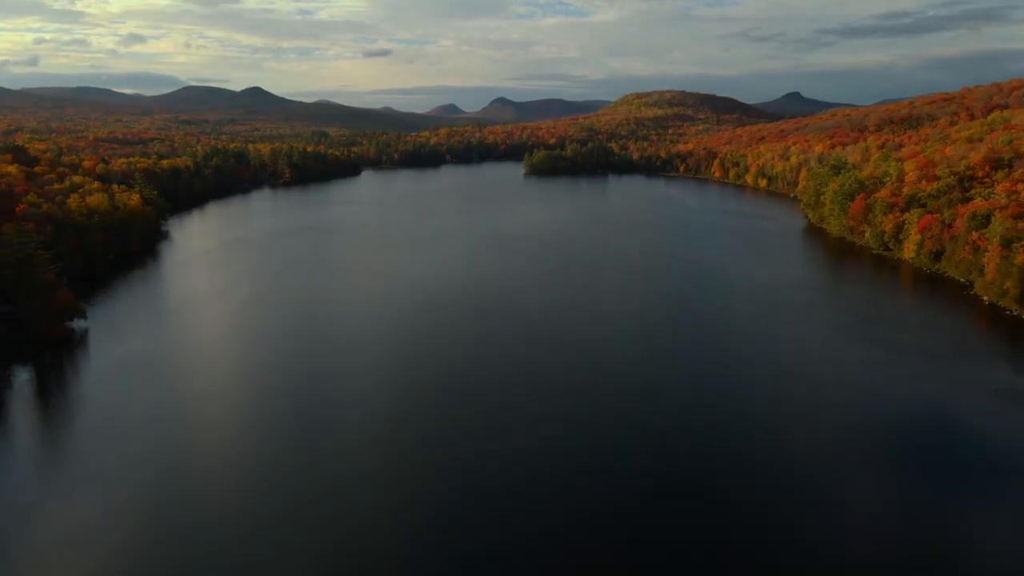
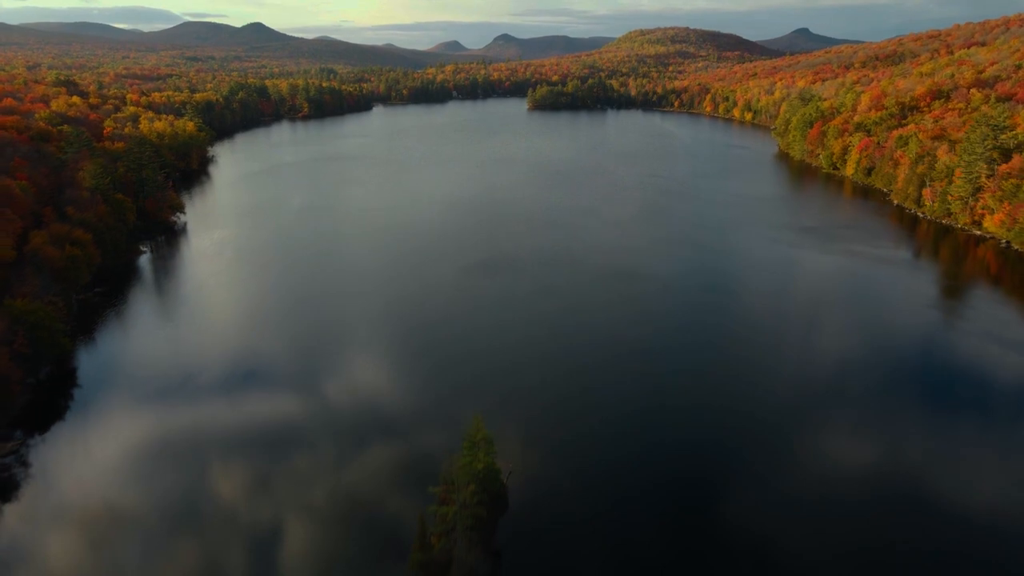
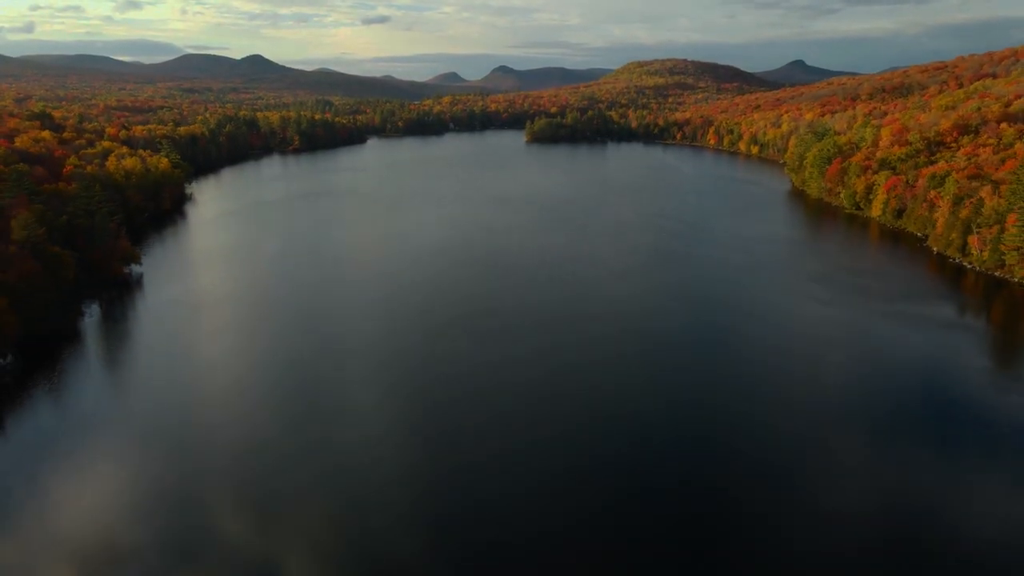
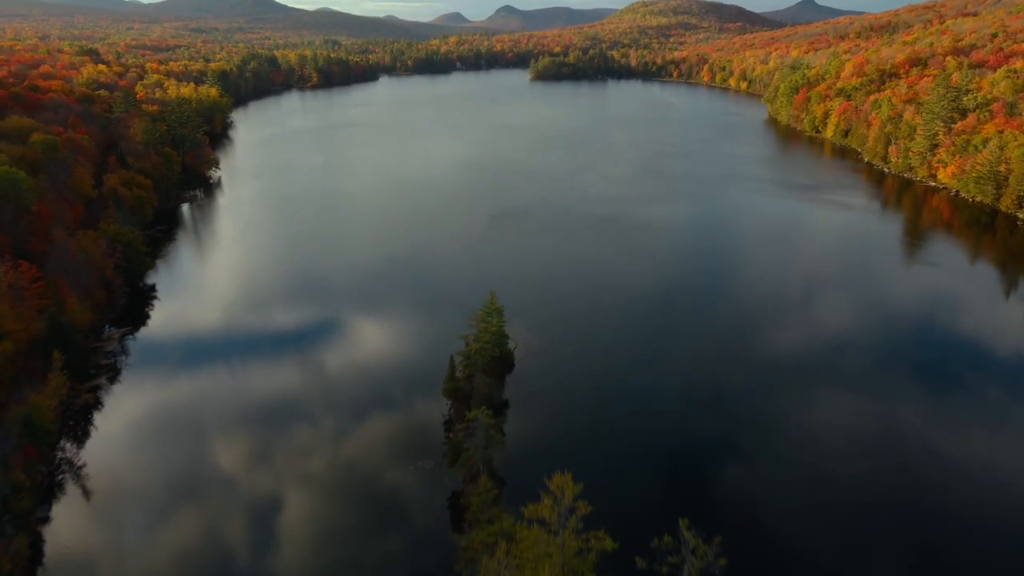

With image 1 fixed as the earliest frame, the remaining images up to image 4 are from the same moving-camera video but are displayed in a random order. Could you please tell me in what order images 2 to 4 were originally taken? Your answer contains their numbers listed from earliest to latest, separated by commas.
3, 2, 4
